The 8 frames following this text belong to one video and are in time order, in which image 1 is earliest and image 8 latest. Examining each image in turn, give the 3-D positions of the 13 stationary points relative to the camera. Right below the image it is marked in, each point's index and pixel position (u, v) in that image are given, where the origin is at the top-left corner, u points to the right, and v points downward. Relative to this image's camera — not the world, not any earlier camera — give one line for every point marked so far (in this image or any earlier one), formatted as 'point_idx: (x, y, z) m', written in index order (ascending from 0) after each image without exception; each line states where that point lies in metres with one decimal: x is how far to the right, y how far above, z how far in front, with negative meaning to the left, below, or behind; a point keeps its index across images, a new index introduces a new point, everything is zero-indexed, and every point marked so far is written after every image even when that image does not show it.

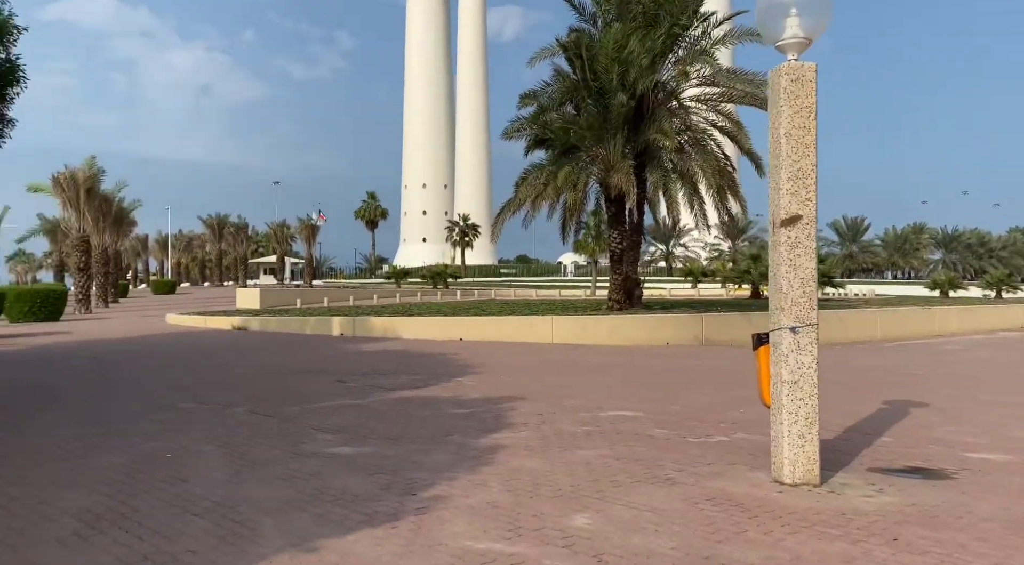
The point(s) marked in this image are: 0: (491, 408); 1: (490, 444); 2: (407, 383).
0: (-0.3, -1.5, +9.2) m
1: (-0.2, -1.6, +7.2) m
2: (-1.6, -1.5, +11.3) m
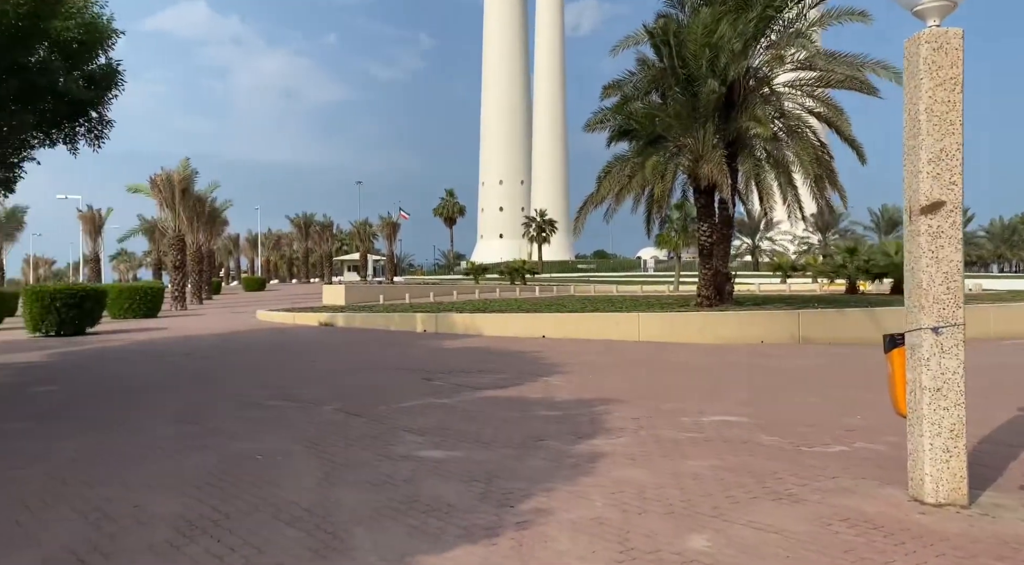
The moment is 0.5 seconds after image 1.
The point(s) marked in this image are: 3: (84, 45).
0: (+0.8, -1.5, +8.7) m
1: (+0.7, -1.5, +6.7) m
2: (-0.3, -1.5, +11.0) m
3: (-6.8, +3.8, +12.0) m
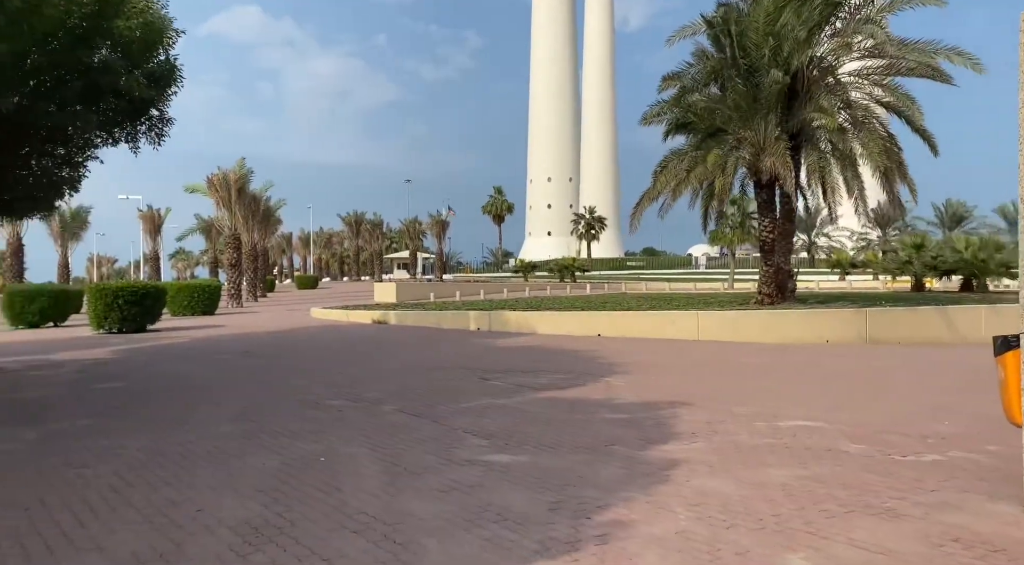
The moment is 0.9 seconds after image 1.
0: (+1.6, -1.5, +8.4) m
1: (+1.3, -1.5, +6.4) m
2: (+0.6, -1.4, +10.7) m
3: (-5.9, +3.9, +12.0) m
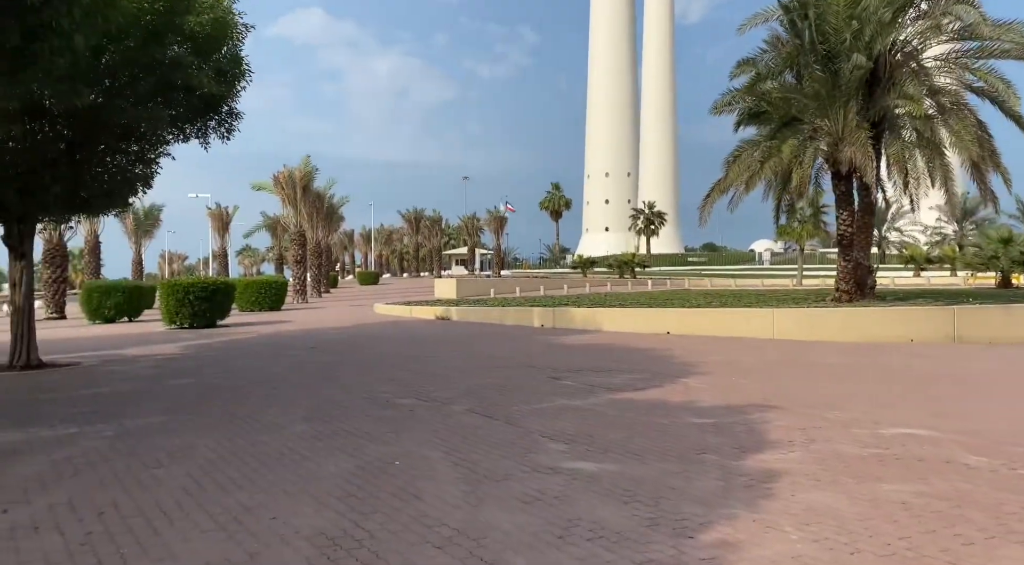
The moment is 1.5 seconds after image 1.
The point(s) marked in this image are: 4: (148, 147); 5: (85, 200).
0: (+2.4, -1.4, +7.8) m
1: (+1.9, -1.5, +5.9) m
2: (+1.6, -1.4, +10.2) m
3: (-4.8, +3.9, +12.0) m
4: (-5.9, +2.2, +12.3) m
5: (-6.8, +1.3, +11.9) m
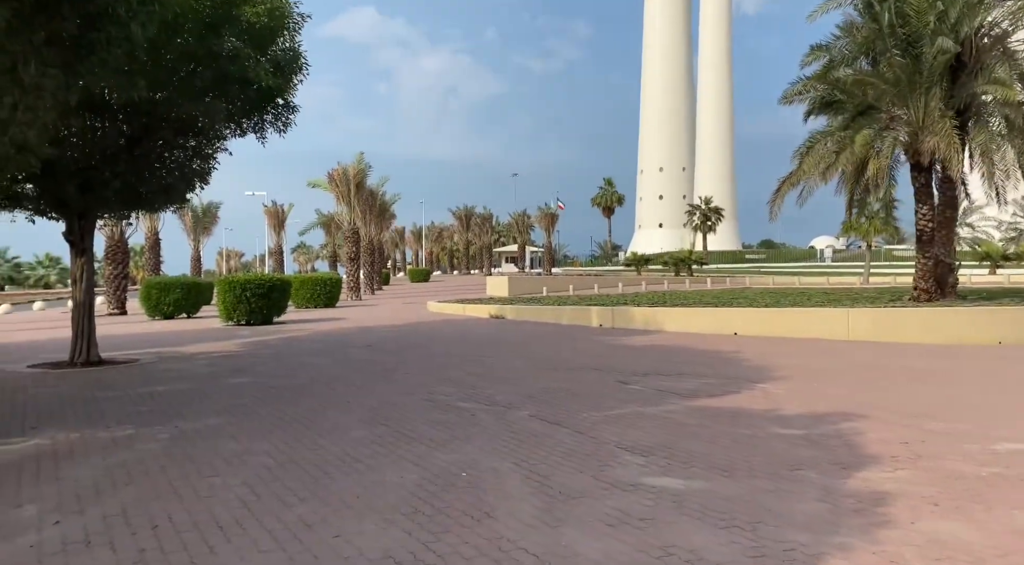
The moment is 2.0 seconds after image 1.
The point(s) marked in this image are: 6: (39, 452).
0: (+3.1, -1.4, +7.2) m
1: (+2.5, -1.5, +5.3) m
2: (+2.4, -1.3, +9.6) m
3: (-3.8, +4.0, +11.8) m
4: (-4.9, +2.3, +12.1) m
5: (-5.8, +1.3, +11.9) m
6: (-4.0, -1.5, +6.4) m
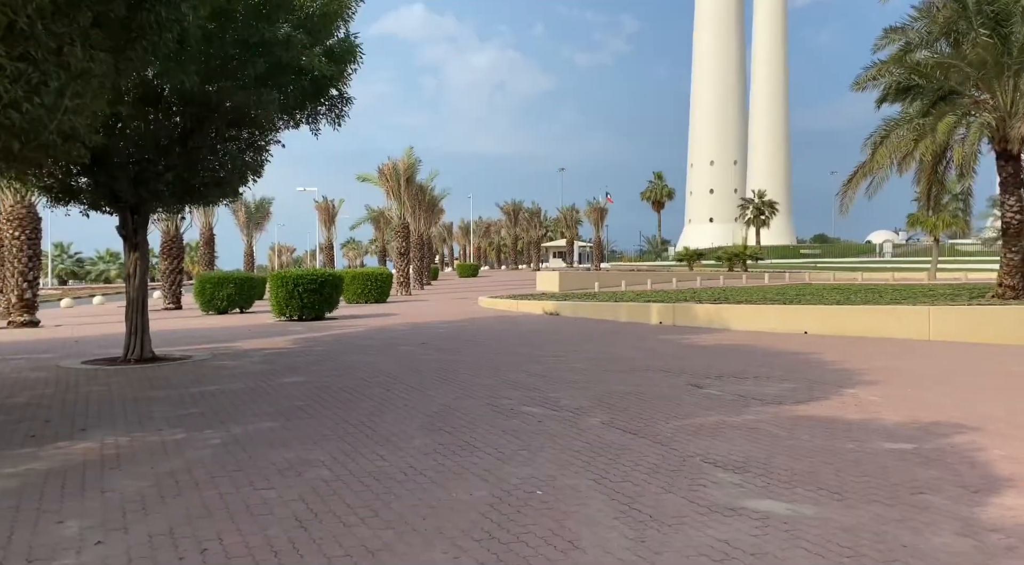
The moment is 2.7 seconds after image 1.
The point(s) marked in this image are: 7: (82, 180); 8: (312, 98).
0: (+3.7, -1.4, +6.4) m
1: (+3.0, -1.4, +4.5) m
2: (+3.2, -1.3, +8.9) m
3: (-2.9, +4.0, +11.4) m
4: (-4.0, +2.4, +11.8) m
5: (-4.8, +1.4, +11.6) m
6: (-3.4, -1.4, +6.1) m
7: (-6.5, +1.5, +11.3) m
8: (-3.2, +2.9, +11.9) m
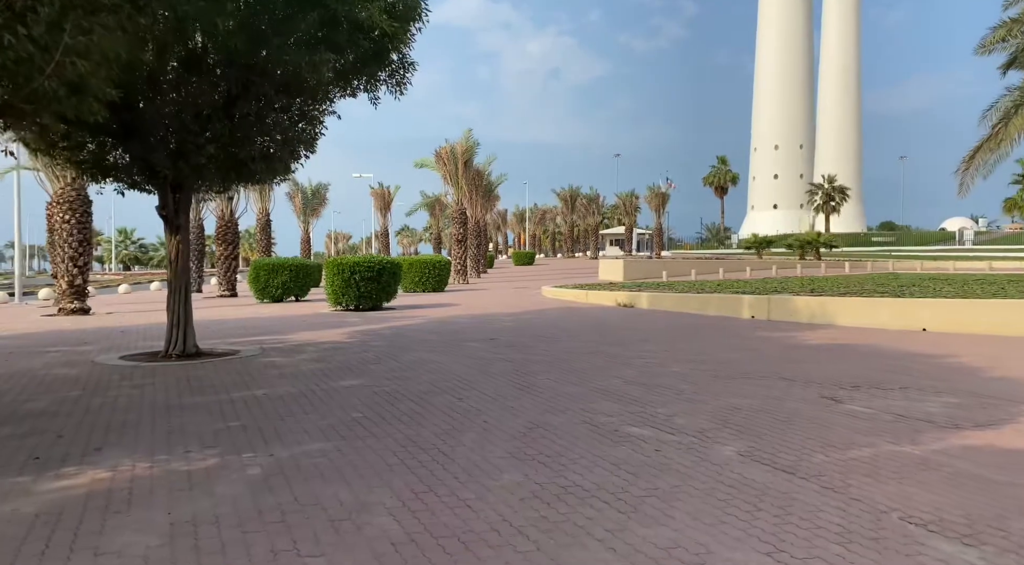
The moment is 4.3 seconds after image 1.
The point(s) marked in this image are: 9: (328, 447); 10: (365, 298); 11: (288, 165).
0: (+4.5, -1.4, +4.6) m
1: (+3.7, -1.4, +2.8) m
2: (+4.2, -1.2, +7.1) m
3: (-1.7, +4.2, +10.0) m
4: (-2.8, +2.5, +10.5) m
5: (-3.7, +1.6, +10.3) m
6: (-2.7, -1.3, +4.8) m
7: (-5.3, +1.7, +10.1) m
8: (-2.0, +3.1, +10.5) m
9: (-1.4, -1.3, +5.9) m
10: (-3.7, -0.4, +18.8) m
11: (-3.2, +1.7, +10.7) m
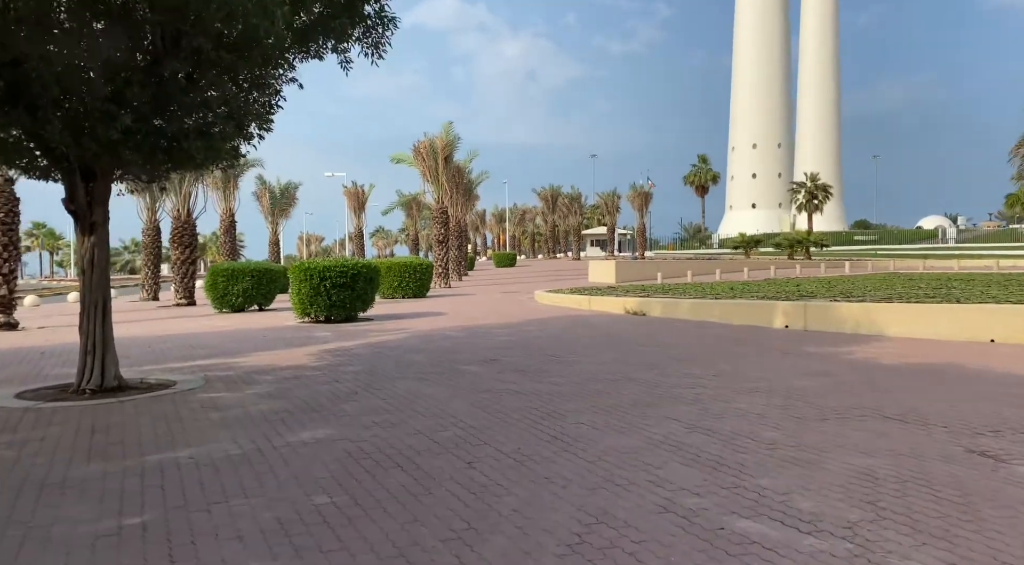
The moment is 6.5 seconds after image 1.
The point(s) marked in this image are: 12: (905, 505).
0: (+4.8, -1.4, +2.5) m
1: (+4.0, -1.5, +0.7) m
2: (+4.4, -1.3, +5.0) m
3: (-1.6, +4.1, +7.7) m
4: (-2.7, +2.4, +8.1) m
5: (-3.6, +1.5, +8.0) m
6: (-2.4, -1.5, +2.5) m
7: (-5.2, +1.6, +7.8) m
8: (-1.9, +3.0, +8.2) m
9: (-1.1, -1.4, +3.6) m
10: (-3.8, -0.6, +16.5) m
11: (-3.1, +1.6, +8.4) m
12: (+2.3, -1.3, +4.5) m
